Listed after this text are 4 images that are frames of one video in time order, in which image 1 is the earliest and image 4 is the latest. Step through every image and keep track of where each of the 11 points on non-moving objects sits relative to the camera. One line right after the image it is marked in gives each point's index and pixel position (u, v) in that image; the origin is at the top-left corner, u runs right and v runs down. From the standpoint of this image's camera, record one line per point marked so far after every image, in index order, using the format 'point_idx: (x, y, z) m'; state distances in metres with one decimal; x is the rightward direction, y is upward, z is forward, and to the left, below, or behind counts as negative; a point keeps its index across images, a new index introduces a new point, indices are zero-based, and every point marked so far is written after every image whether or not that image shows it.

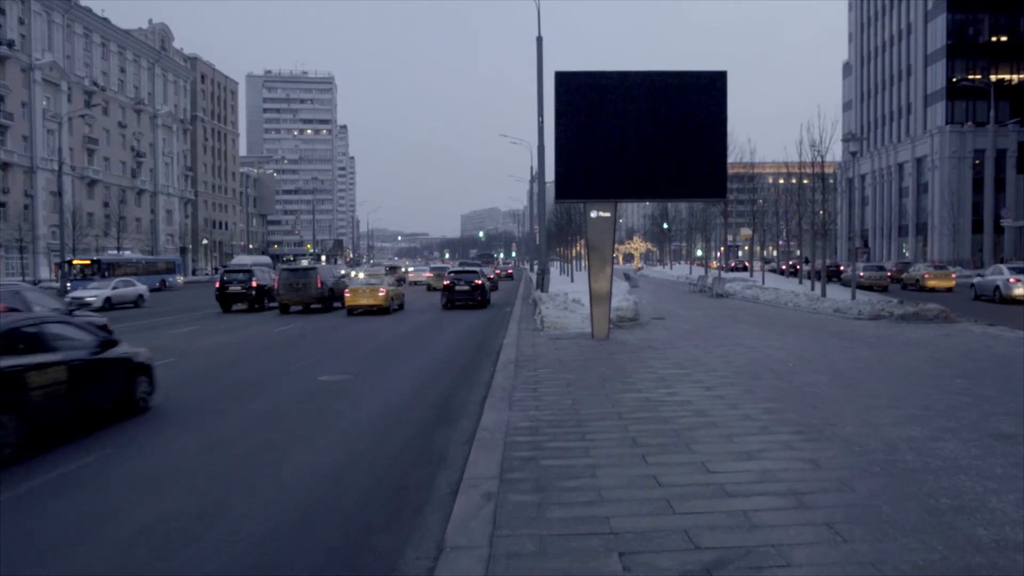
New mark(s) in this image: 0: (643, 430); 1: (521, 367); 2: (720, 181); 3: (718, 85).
0: (+1.3, -1.5, +8.9) m
1: (+0.1, -1.3, +14.8) m
2: (+4.5, +2.3, +19.0) m
3: (+4.4, +4.5, +19.0) m
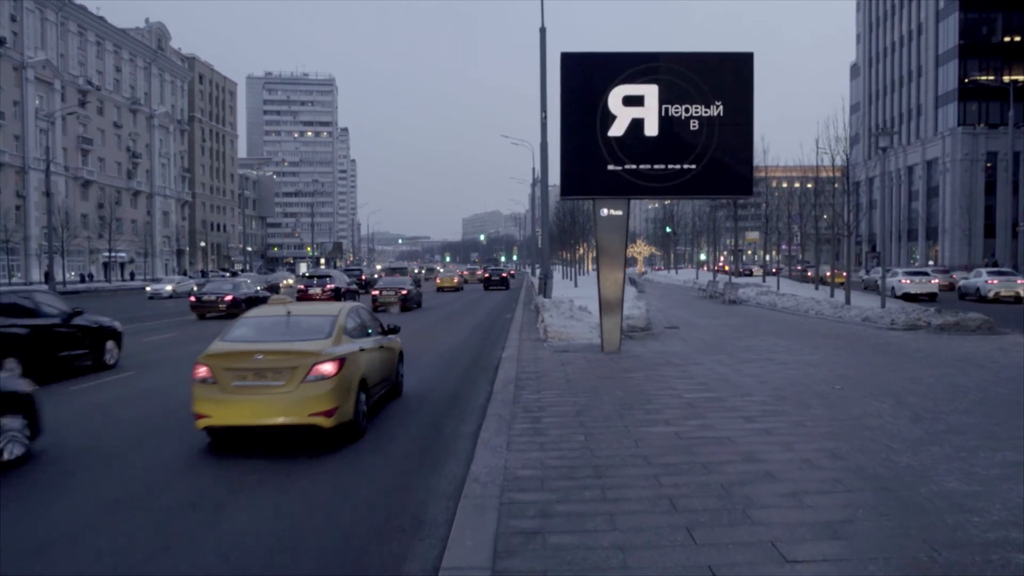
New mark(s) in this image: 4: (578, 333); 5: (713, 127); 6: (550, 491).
0: (+1.3, -1.6, +6.8) m
1: (+0.1, -1.4, +12.7) m
2: (+4.5, +2.2, +17.0) m
3: (+4.4, +4.4, +17.0) m
4: (+1.5, -1.0, +19.8) m
5: (+4.1, +3.1, +17.0) m
6: (+0.3, -1.6, +6.8) m
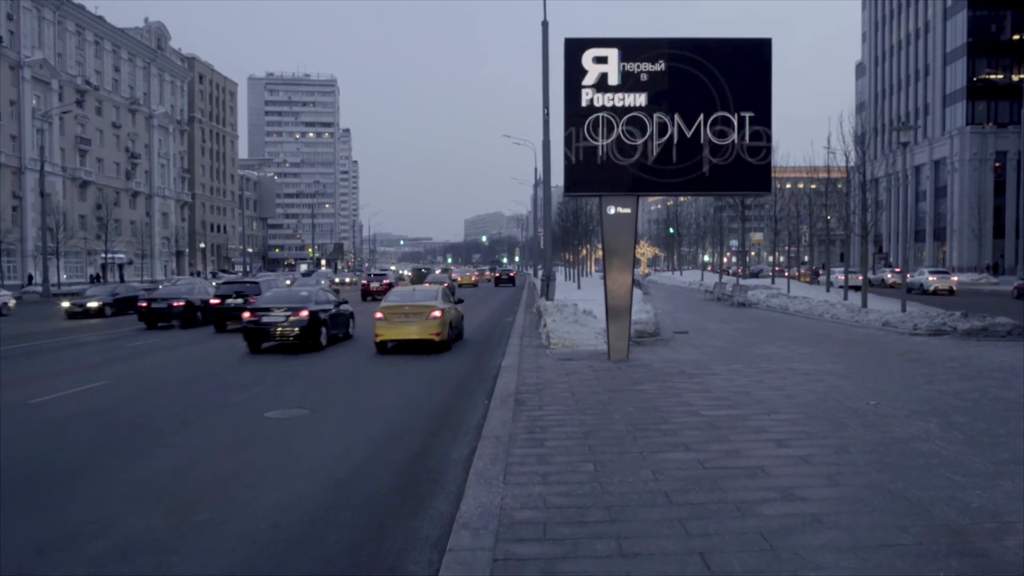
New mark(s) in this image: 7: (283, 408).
0: (+1.3, -1.6, +5.6) m
1: (+0.1, -1.5, +11.5) m
2: (+4.5, +2.1, +15.8) m
3: (+4.4, +4.3, +15.8) m
4: (+1.5, -1.1, +18.6) m
5: (+4.1, +3.1, +15.8) m
6: (+0.3, -1.6, +5.6) m
7: (-3.2, -1.7, +12.2) m
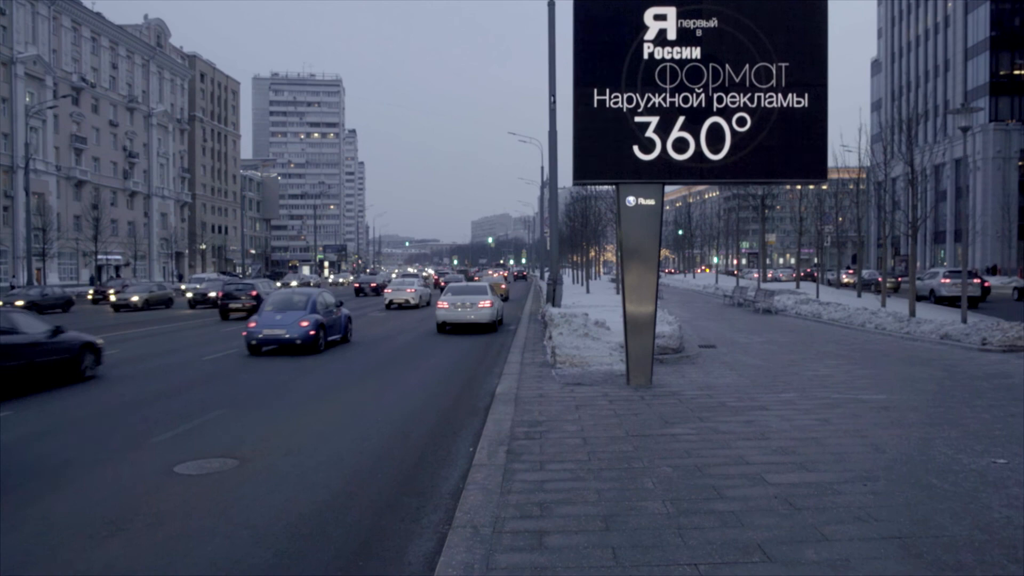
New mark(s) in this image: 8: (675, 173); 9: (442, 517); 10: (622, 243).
0: (+1.2, -1.7, +2.7) m
1: (+0.1, -1.6, +8.6) m
2: (+4.5, +2.0, +12.8) m
3: (+4.4, +4.2, +12.8) m
4: (+1.5, -1.2, +15.7) m
5: (+4.0, +2.9, +12.8) m
6: (+0.1, -1.8, +2.7) m
7: (-3.3, -1.8, +9.2) m
8: (+2.4, +1.7, +12.8) m
9: (-0.6, -1.8, +6.8) m
10: (+1.7, +0.7, +13.2) m
